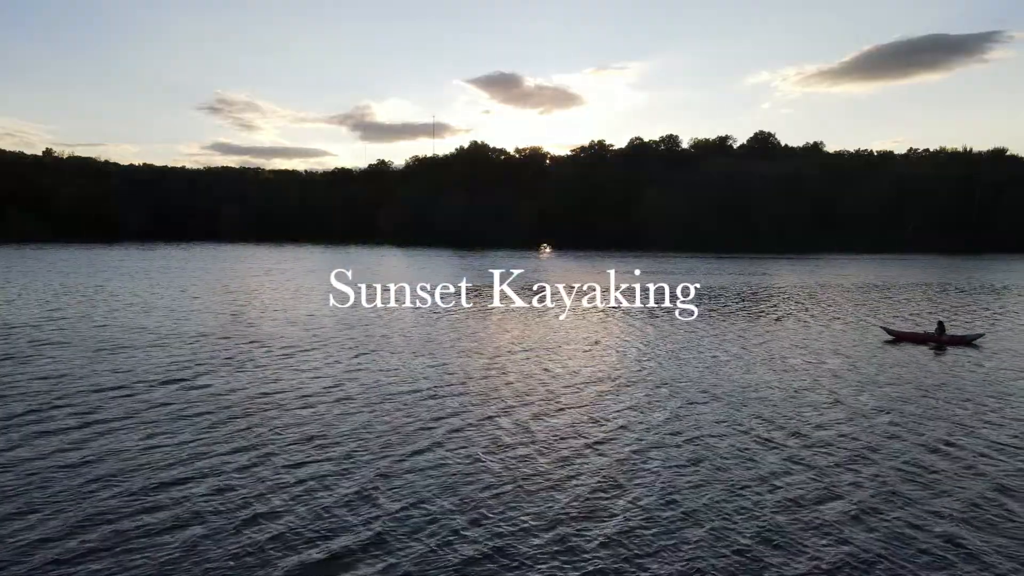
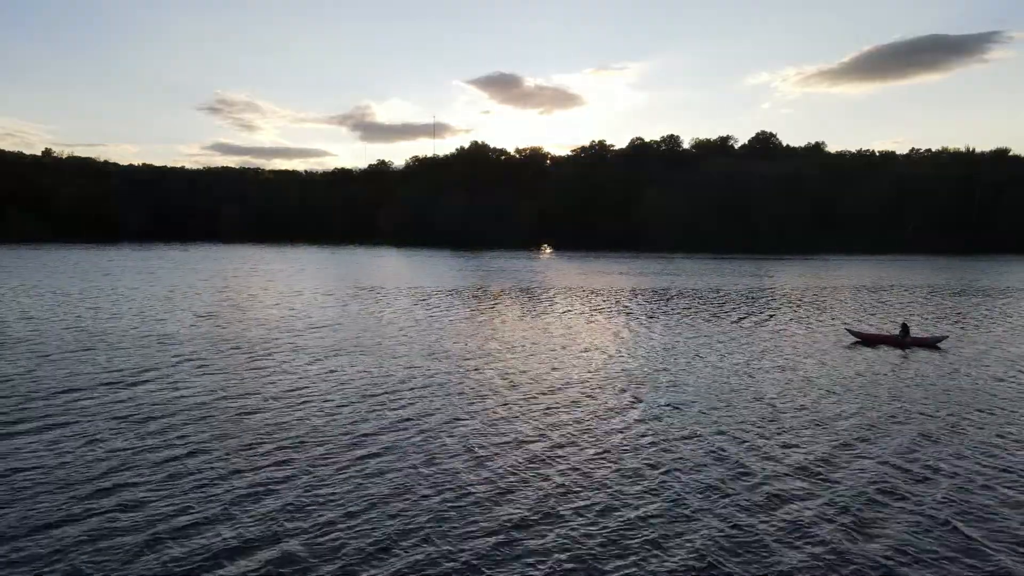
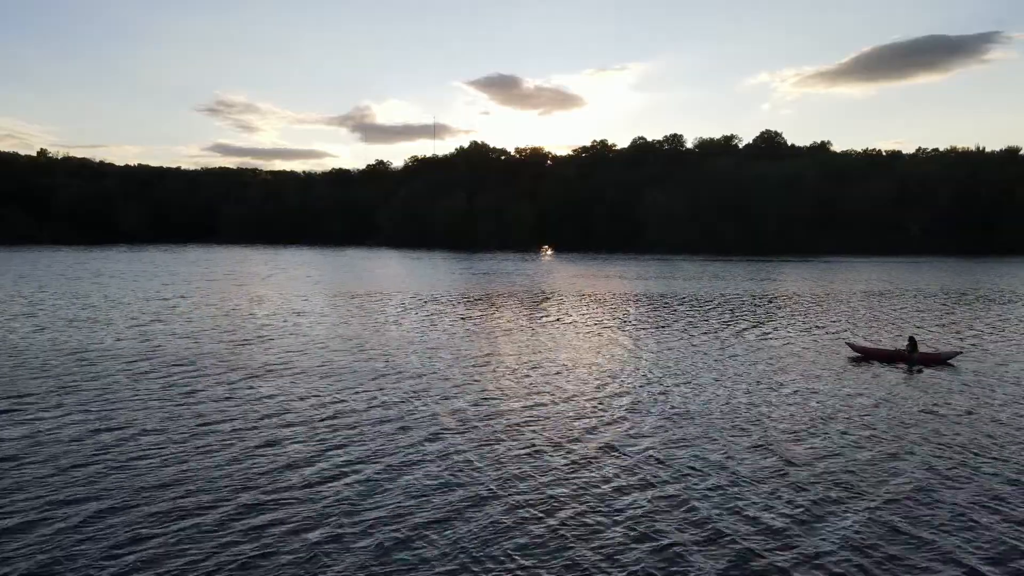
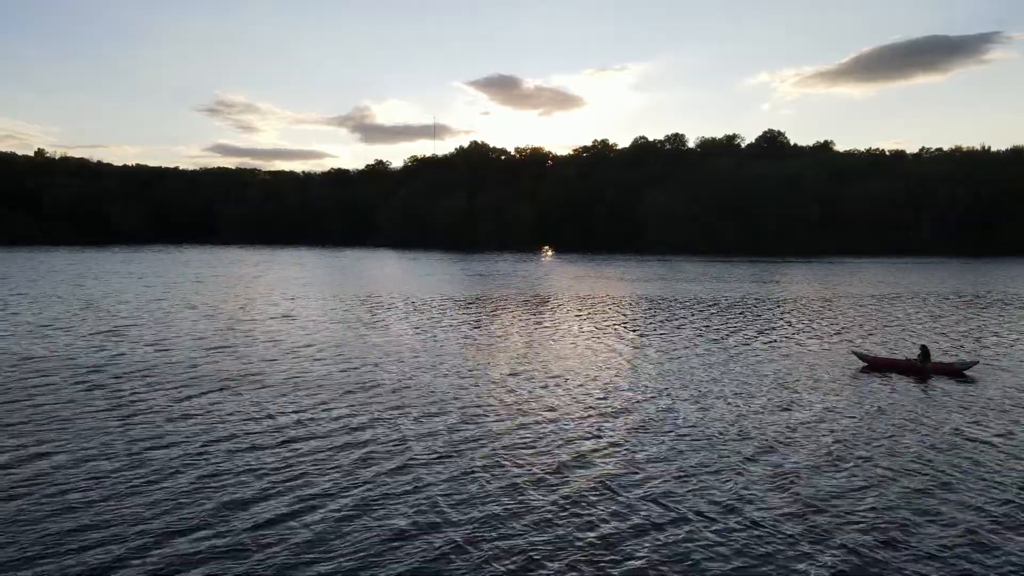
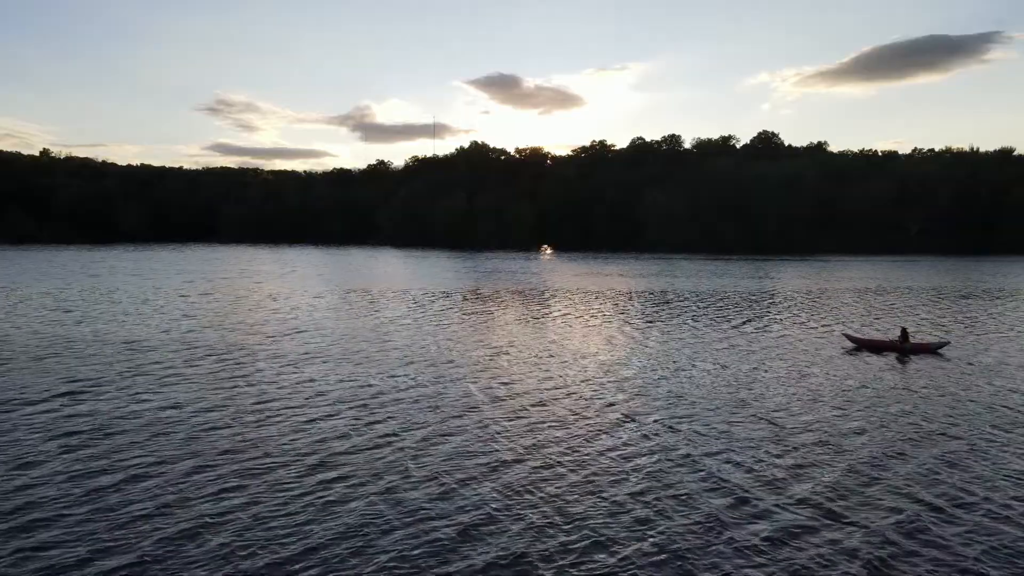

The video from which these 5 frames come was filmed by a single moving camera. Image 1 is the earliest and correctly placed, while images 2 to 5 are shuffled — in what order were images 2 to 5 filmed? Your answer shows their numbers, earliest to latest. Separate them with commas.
2, 5, 3, 4
